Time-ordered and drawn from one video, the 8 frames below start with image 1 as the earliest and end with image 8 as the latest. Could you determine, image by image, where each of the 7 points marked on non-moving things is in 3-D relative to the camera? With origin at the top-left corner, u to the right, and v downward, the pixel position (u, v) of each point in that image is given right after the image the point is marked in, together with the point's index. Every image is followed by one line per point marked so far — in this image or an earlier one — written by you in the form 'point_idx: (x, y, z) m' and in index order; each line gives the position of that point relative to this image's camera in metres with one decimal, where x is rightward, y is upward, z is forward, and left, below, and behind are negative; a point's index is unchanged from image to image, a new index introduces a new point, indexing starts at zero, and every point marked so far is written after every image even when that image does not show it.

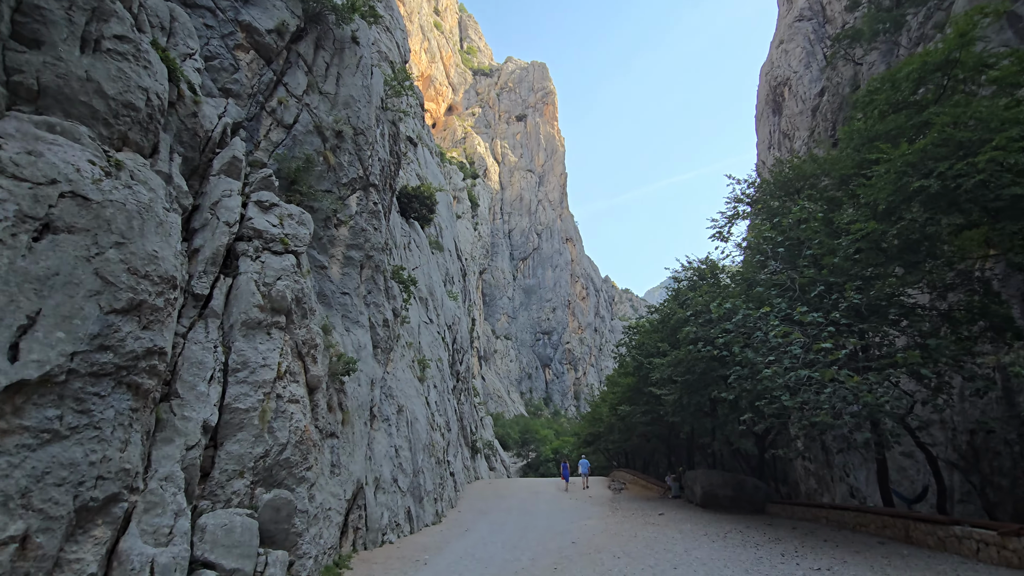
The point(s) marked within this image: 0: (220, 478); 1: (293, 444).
0: (-5.2, -3.3, +9.1) m
1: (-4.5, -3.2, +10.5) m
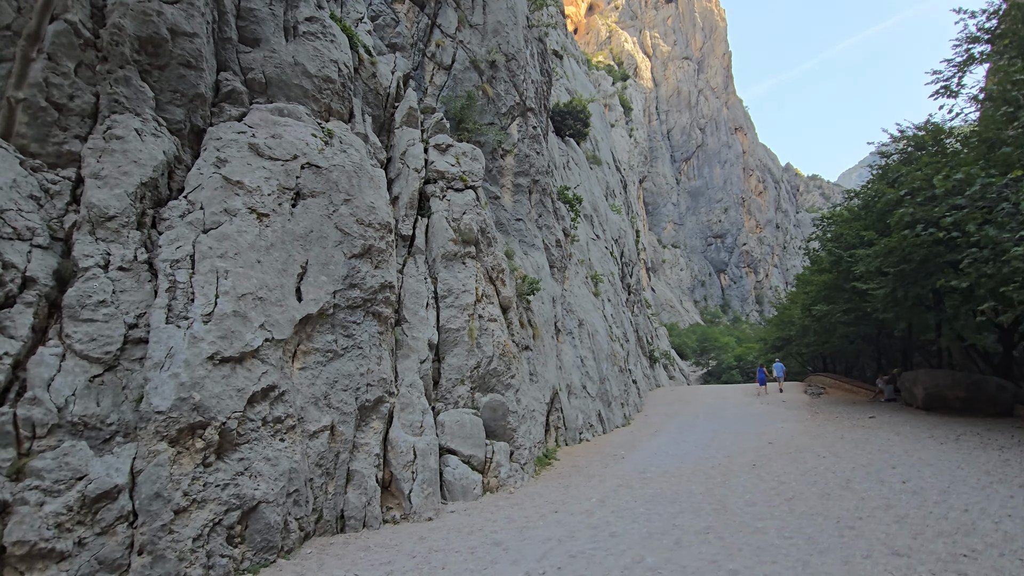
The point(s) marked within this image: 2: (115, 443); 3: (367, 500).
0: (-1.4, -2.0, +10.9) m
1: (-0.4, -1.6, +12.0) m
2: (-4.4, -1.7, +5.7) m
3: (-2.3, -3.3, +7.9) m
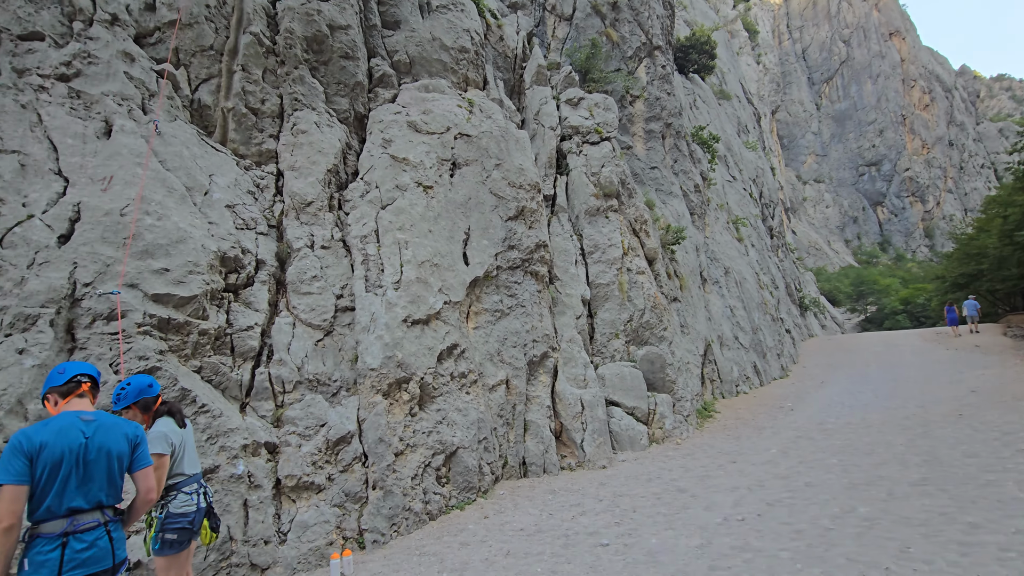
0: (+1.9, -1.1, +11.0) m
1: (+3.1, -0.5, +11.8) m
2: (-2.2, -1.4, +6.6) m
3: (+0.5, -2.6, +8.4) m
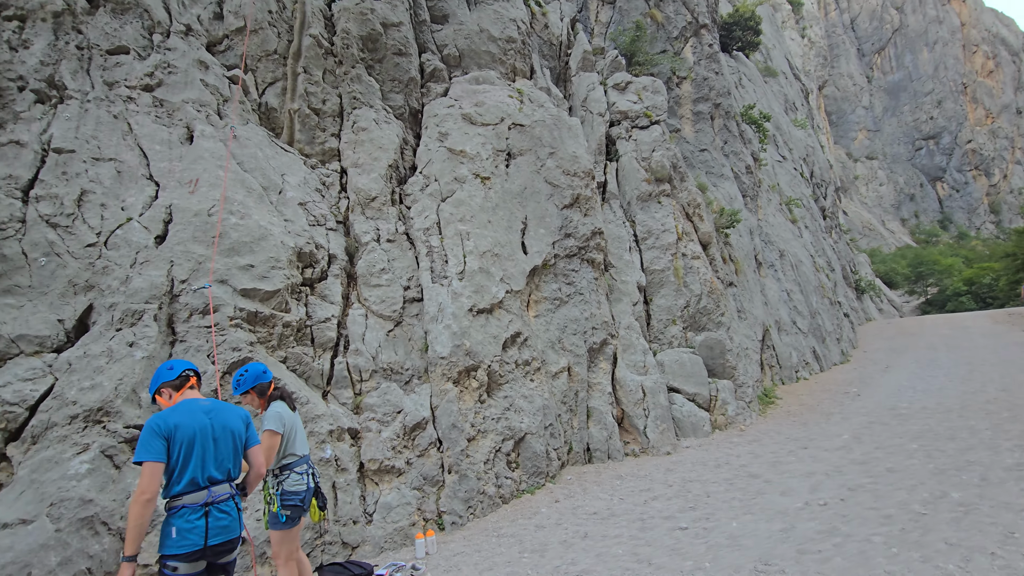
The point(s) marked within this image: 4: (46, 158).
0: (+3.1, -0.8, +10.9) m
1: (+4.4, -0.1, +11.6) m
2: (-1.3, -1.2, +6.8) m
3: (+1.5, -2.4, +8.4) m
4: (-5.4, +1.5, +5.9) m
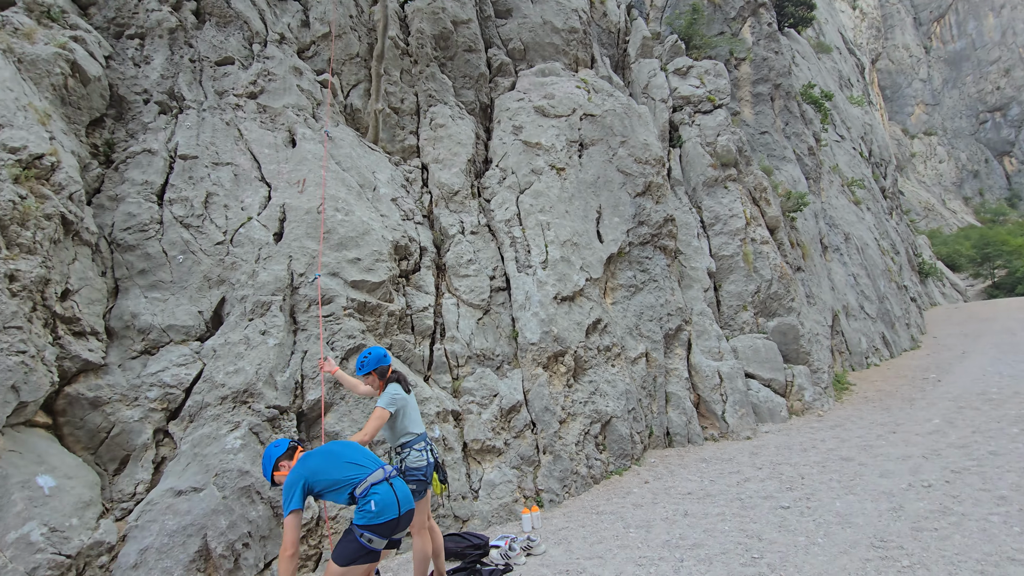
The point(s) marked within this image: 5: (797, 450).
0: (+4.6, -0.5, +10.9) m
1: (+5.9, +0.2, +11.5) m
2: (-0.1, -1.1, +7.1) m
3: (+2.9, -2.2, +8.5) m
4: (-4.3, +1.6, +6.5) m
5: (+4.3, -2.4, +7.7) m
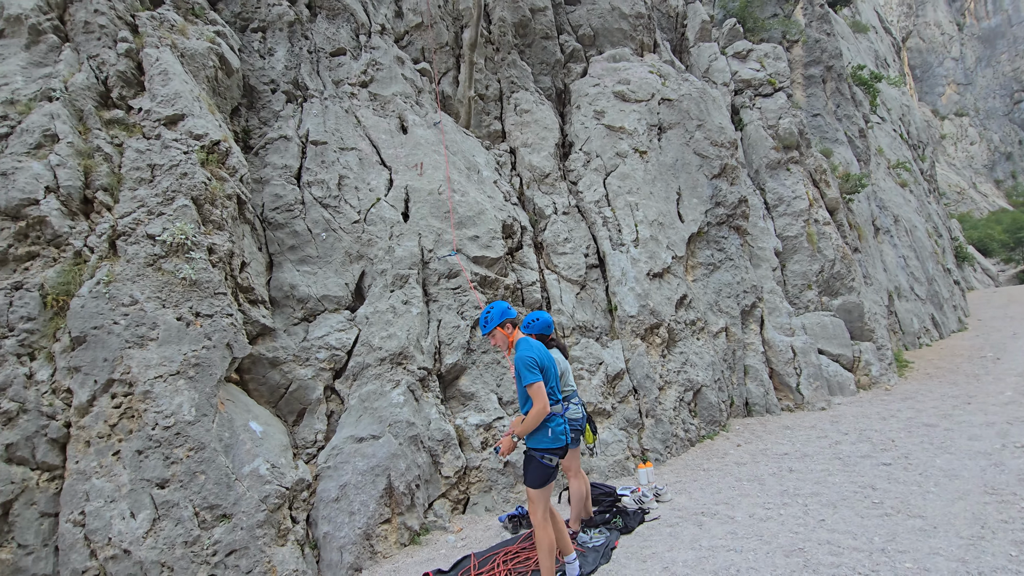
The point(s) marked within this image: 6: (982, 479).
0: (+6.2, 0.0, +11.2) m
1: (+7.5, +0.7, +11.8) m
2: (+1.4, -0.8, +7.6) m
3: (+4.4, -1.8, +9.0) m
4: (-2.8, +1.9, +7.1) m
5: (+5.7, -2.0, +8.1) m
6: (+4.8, -1.9, +5.2) m
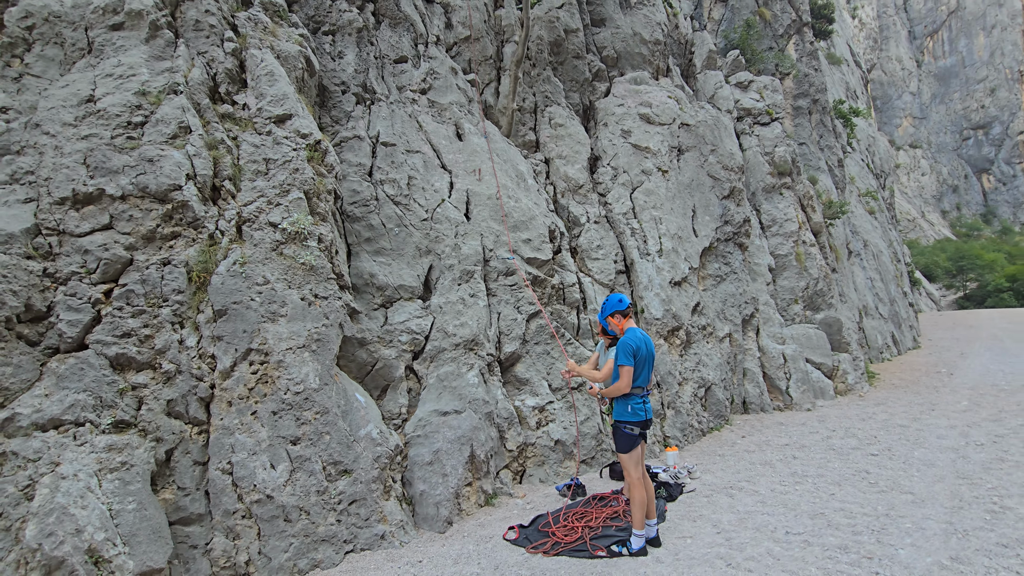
0: (+6.6, -0.4, +12.5) m
1: (+7.9, +0.3, +13.1) m
2: (+2.0, -0.8, +8.5) m
3: (+4.8, -2.0, +10.1) m
4: (-2.0, +2.1, +7.7) m
5: (+6.2, -2.4, +9.3) m
6: (+5.4, -2.2, +6.4) m
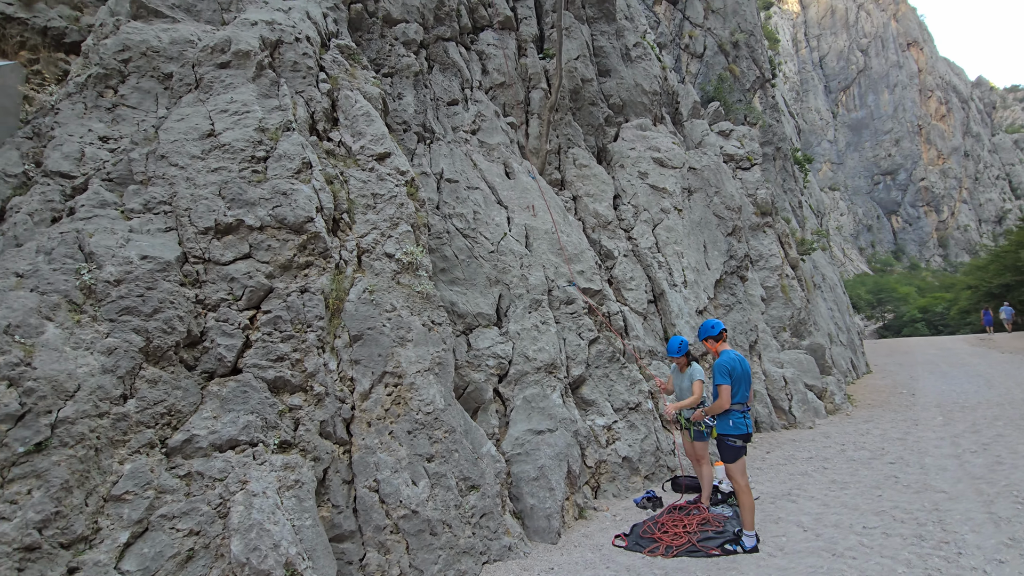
0: (+6.9, -1.1, +13.6) m
1: (+8.2, -0.6, +14.4) m
2: (+2.8, -1.3, +9.2) m
3: (+5.5, -2.6, +11.0) m
4: (-1.1, +1.6, +8.2) m
5: (+6.9, -2.9, +10.4) m
6: (+6.4, -2.6, +7.4) m
